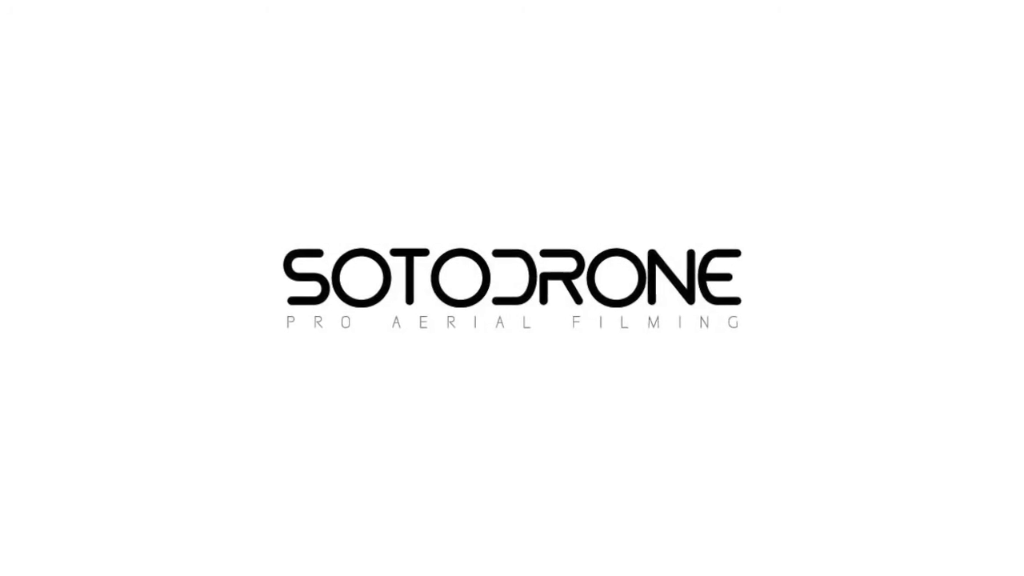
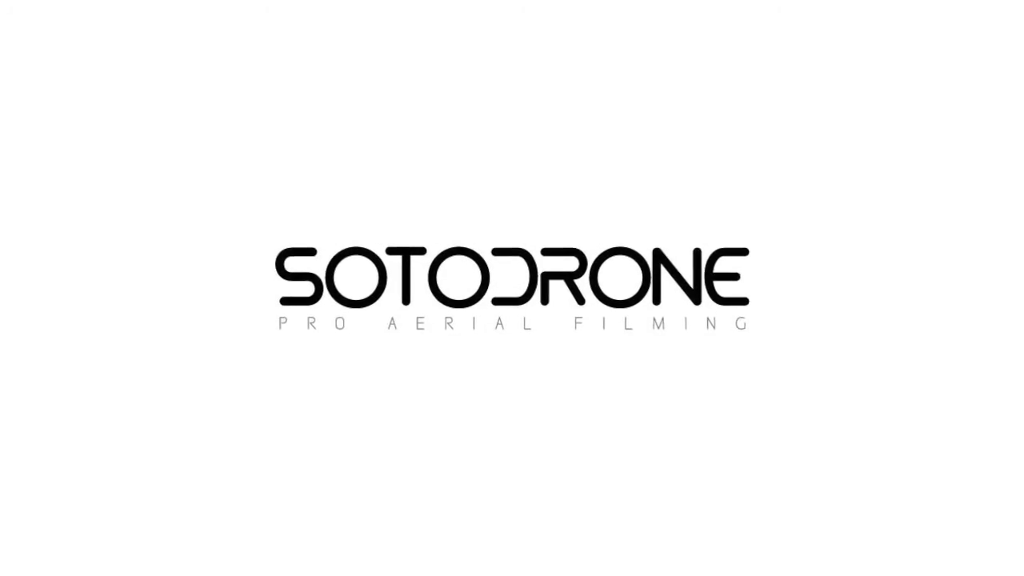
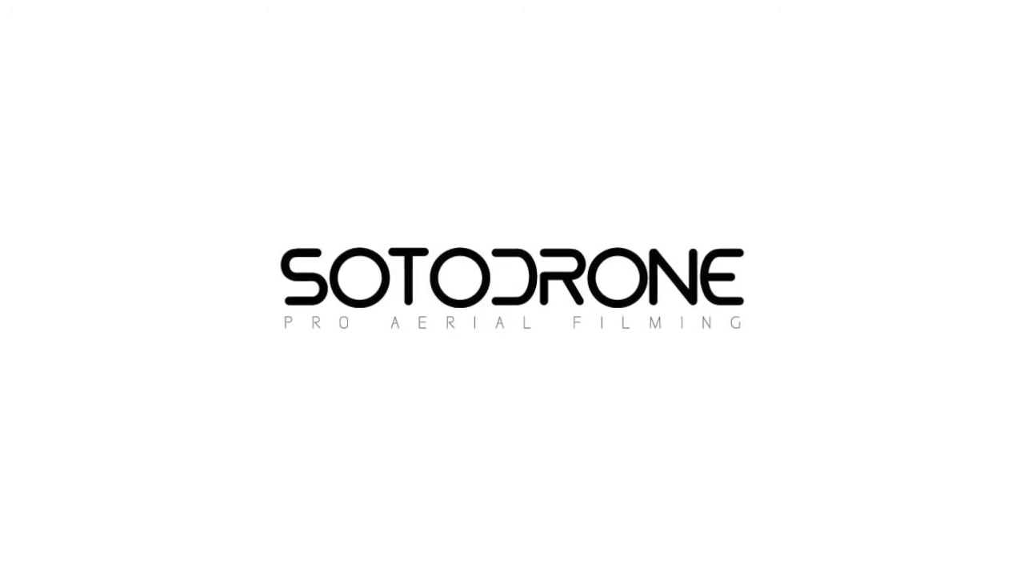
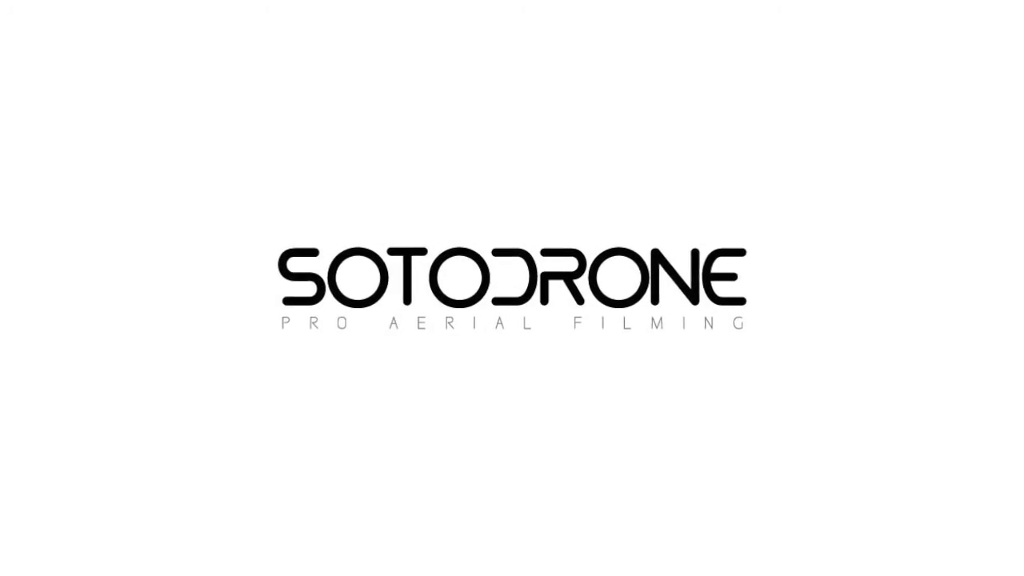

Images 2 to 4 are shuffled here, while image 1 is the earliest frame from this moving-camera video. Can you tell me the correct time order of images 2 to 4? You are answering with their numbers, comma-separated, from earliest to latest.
3, 4, 2
